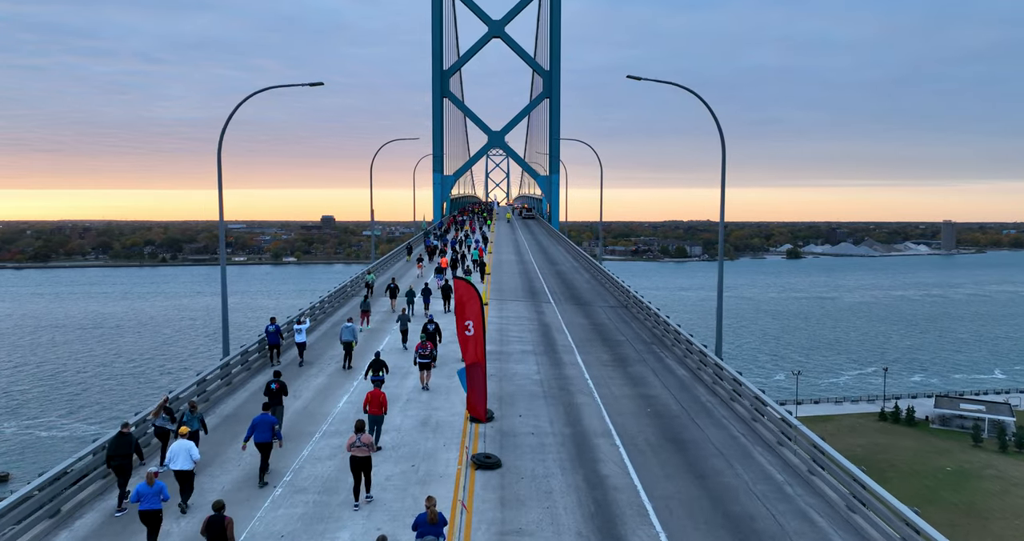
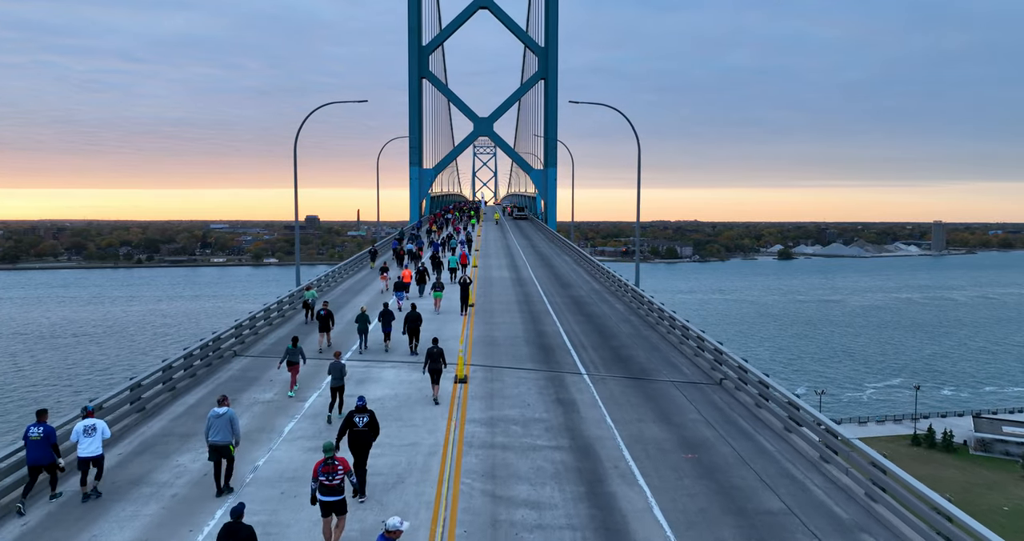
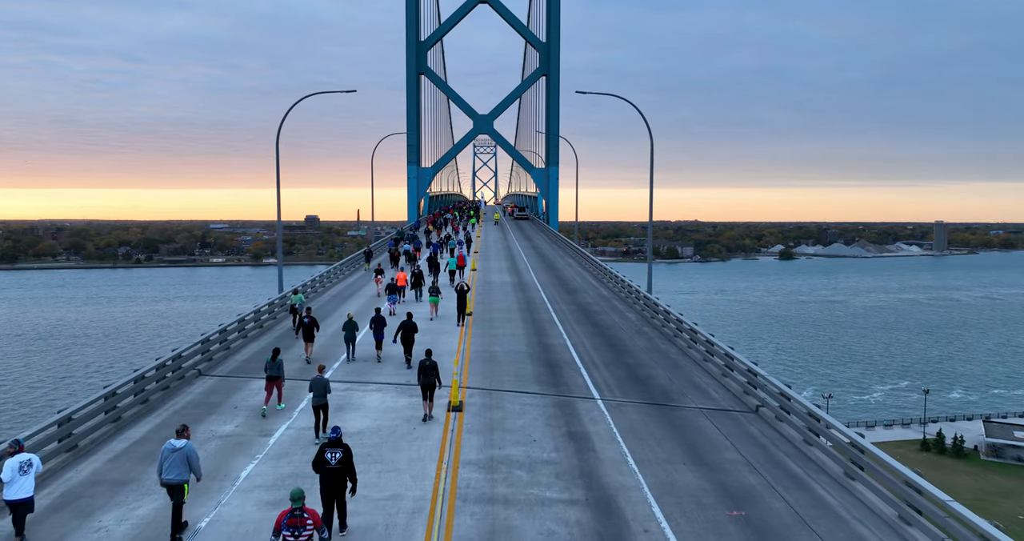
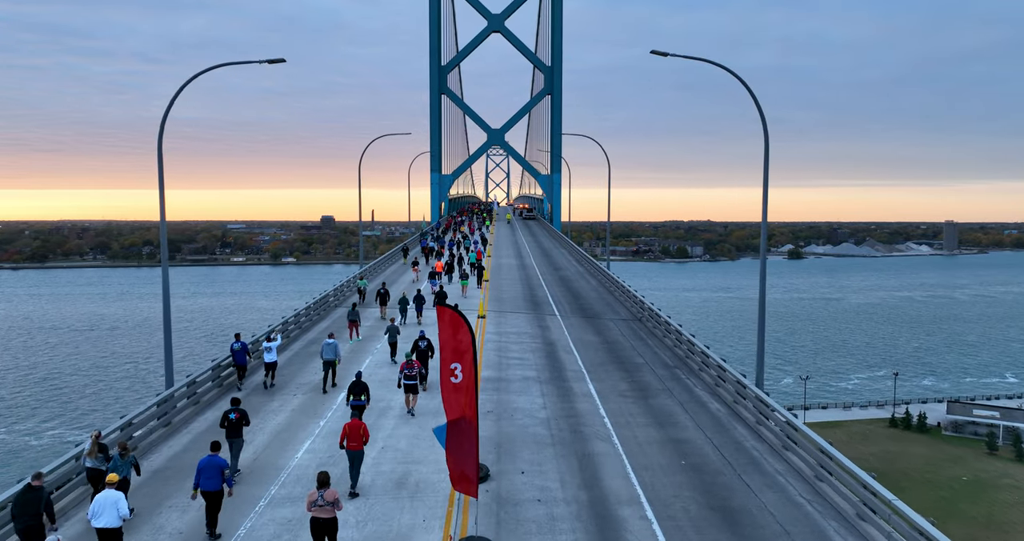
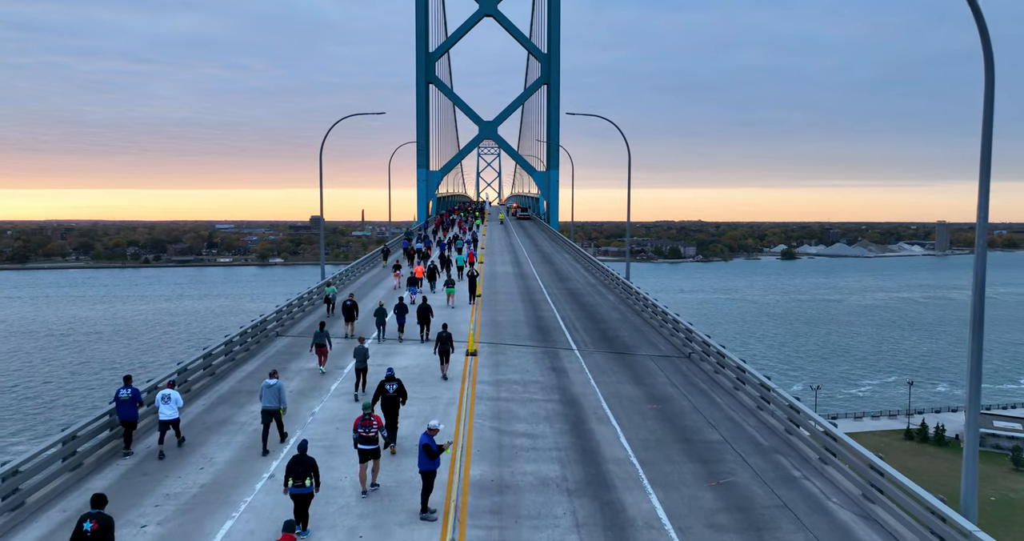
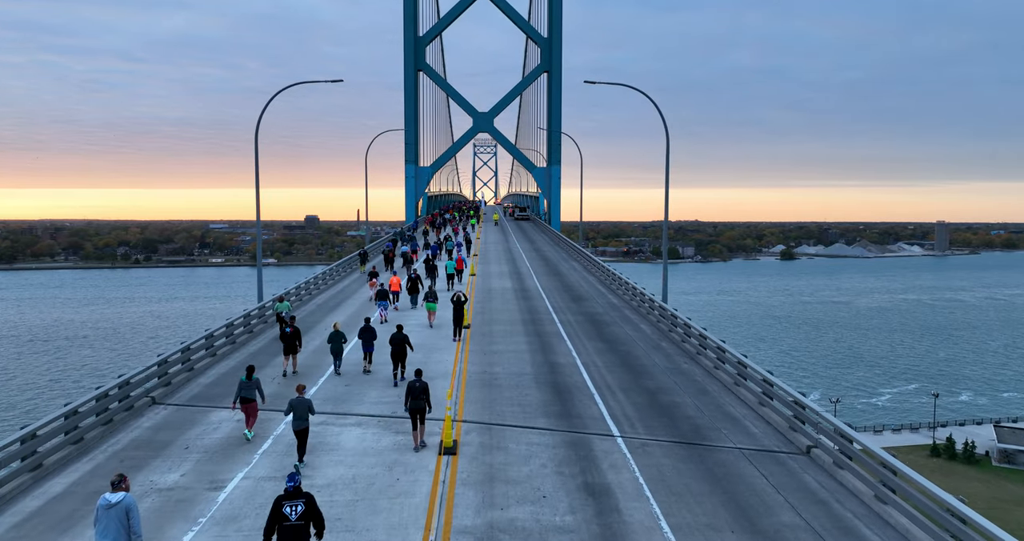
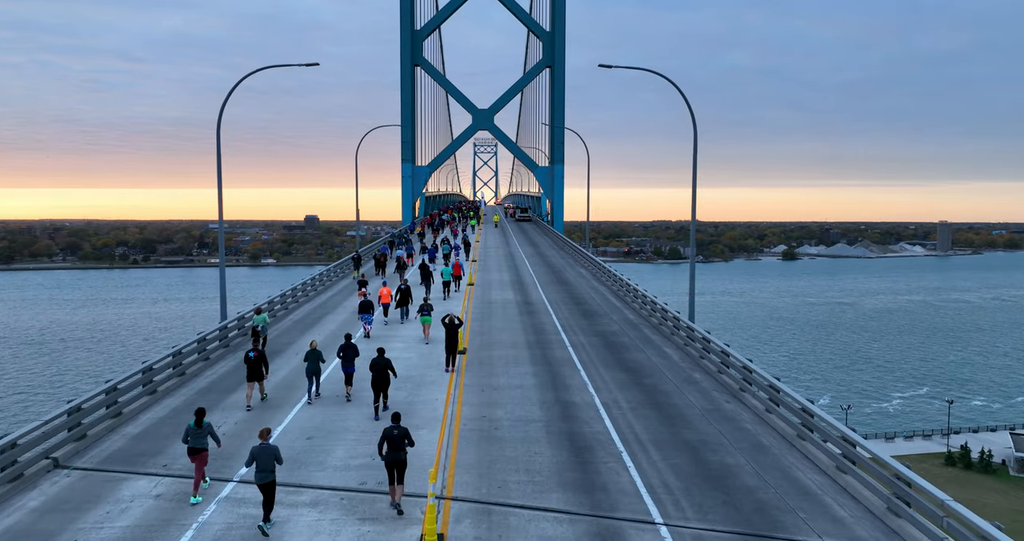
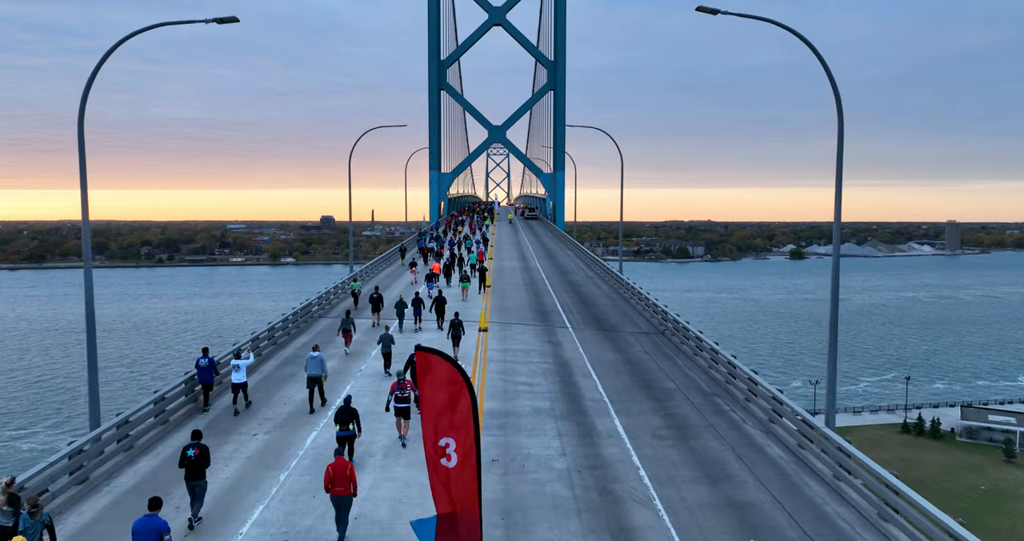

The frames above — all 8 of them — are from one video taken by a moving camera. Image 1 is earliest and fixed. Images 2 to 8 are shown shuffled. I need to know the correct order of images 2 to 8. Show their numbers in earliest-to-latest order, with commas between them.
4, 8, 5, 2, 3, 6, 7
